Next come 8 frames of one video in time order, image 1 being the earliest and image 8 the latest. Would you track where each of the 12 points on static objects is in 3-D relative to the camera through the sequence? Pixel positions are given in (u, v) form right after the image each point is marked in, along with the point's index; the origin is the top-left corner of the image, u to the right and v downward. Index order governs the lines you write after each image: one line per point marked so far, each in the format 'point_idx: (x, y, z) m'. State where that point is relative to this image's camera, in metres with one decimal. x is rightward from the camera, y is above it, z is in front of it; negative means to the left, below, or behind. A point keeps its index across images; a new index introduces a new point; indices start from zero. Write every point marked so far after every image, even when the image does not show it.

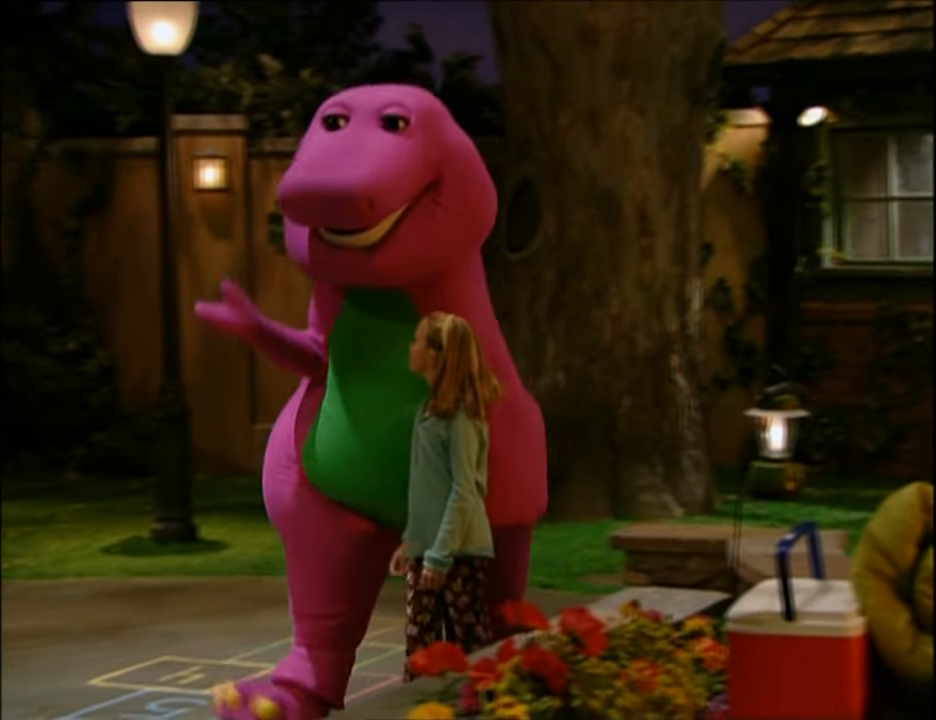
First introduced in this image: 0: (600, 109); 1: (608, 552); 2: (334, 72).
0: (+0.7, +1.4, +8.8) m
1: (+0.7, -1.0, +8.3) m
2: (-1.0, +2.2, +12.5) m
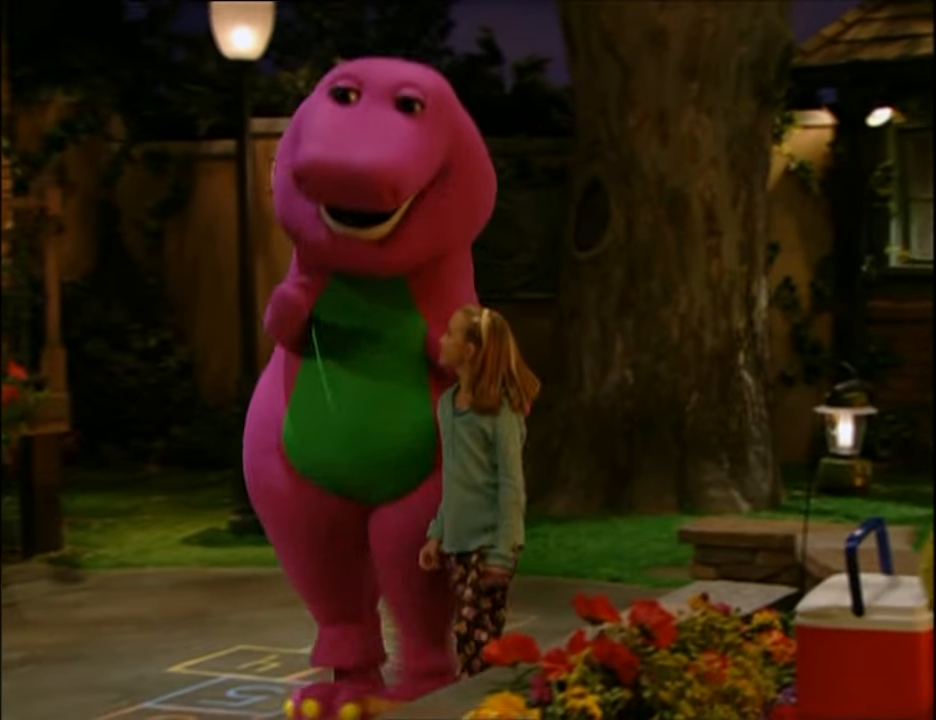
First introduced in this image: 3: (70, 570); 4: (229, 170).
0: (+1.1, +1.4, +8.9) m
1: (+1.1, -1.0, +8.4) m
2: (-0.5, +2.2, +12.7) m
3: (-2.1, -1.1, +8.5) m
4: (-1.8, +1.5, +12.5) m
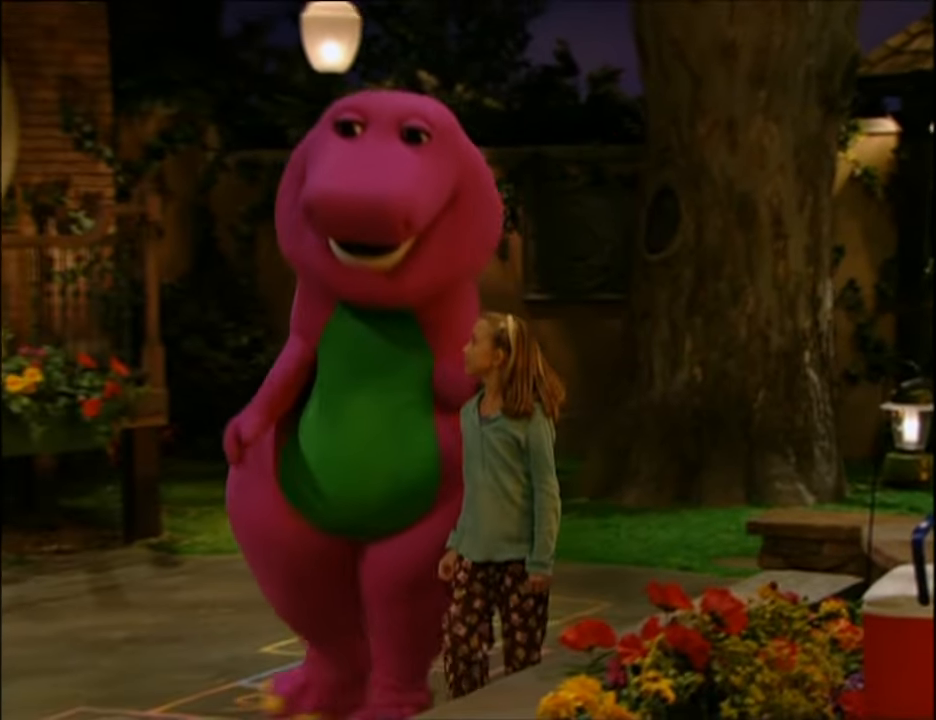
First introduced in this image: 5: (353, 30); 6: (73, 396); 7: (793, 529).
0: (+1.6, +1.4, +9.3) m
1: (+1.5, -1.0, +8.8) m
2: (+0.1, +2.3, +13.2) m
3: (-1.7, -1.1, +9.0) m
4: (-1.2, +1.5, +13.0) m
5: (-0.7, +1.9, +9.1) m
6: (-2.1, -0.2, +8.5) m
7: (+1.4, -0.8, +7.0) m
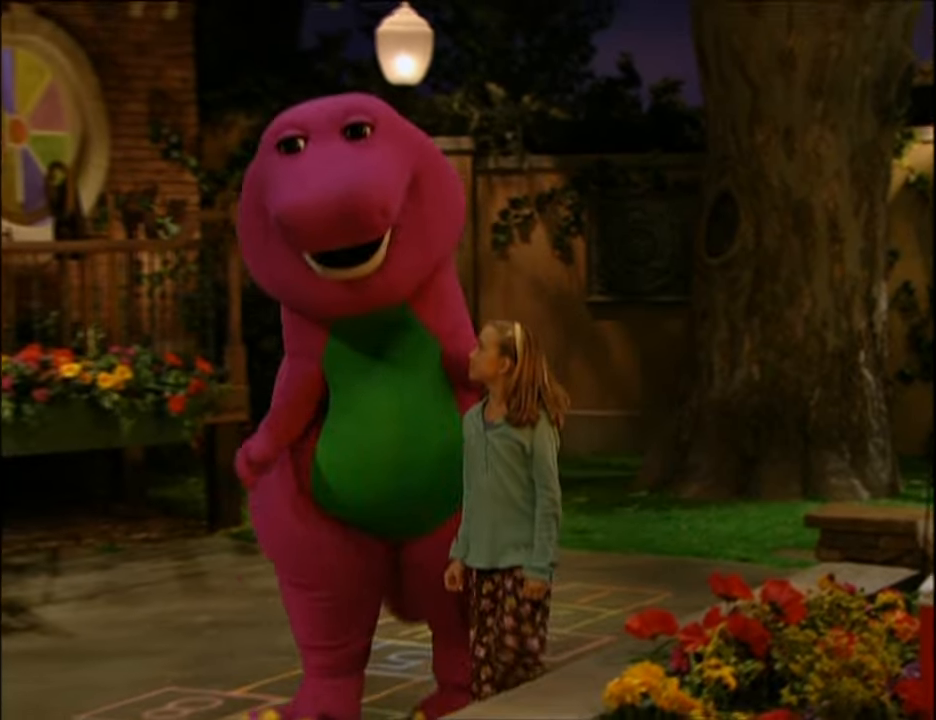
0: (+2.0, +1.4, +9.6) m
1: (+1.9, -1.0, +9.1) m
2: (+0.7, +2.2, +13.6) m
3: (-1.3, -1.1, +9.4) m
4: (-0.6, +1.5, +13.5) m
5: (-0.3, +1.9, +9.5) m
6: (-1.7, -0.2, +8.9) m
7: (+1.8, -0.7, +7.3) m
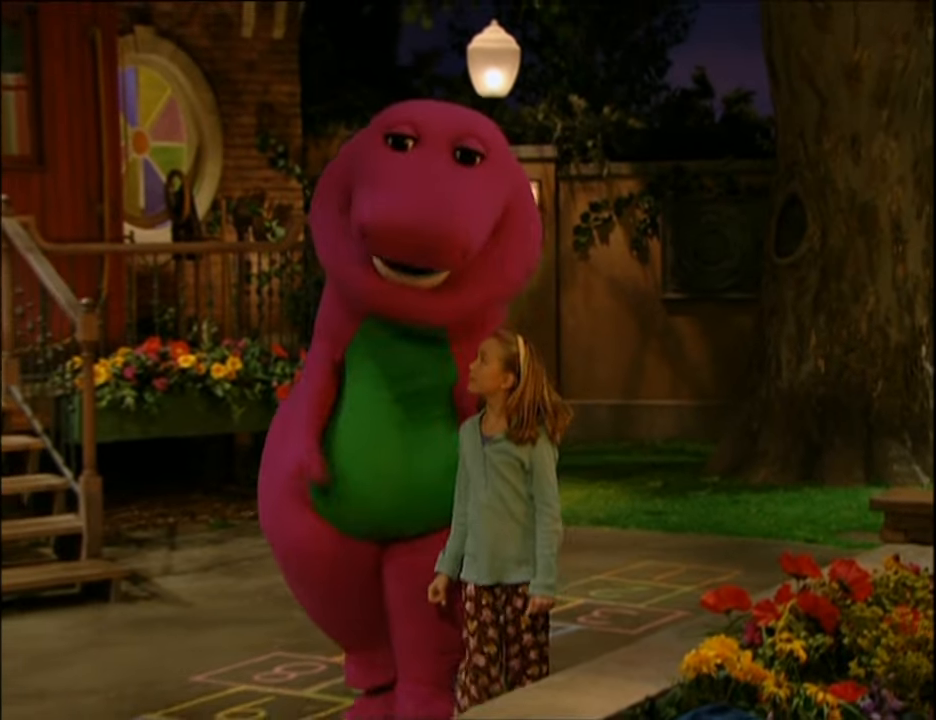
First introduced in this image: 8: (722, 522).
0: (+2.5, +1.5, +10.2) m
1: (+2.4, -0.9, +9.7) m
2: (+1.4, +2.3, +14.2) m
3: (-0.8, -1.1, +10.2) m
4: (+0.1, +1.5, +14.2) m
5: (+0.3, +1.9, +10.3) m
6: (-1.2, -0.1, +9.7) m
7: (+2.2, -0.7, +8.0) m
8: (+1.6, -1.0, +9.8) m
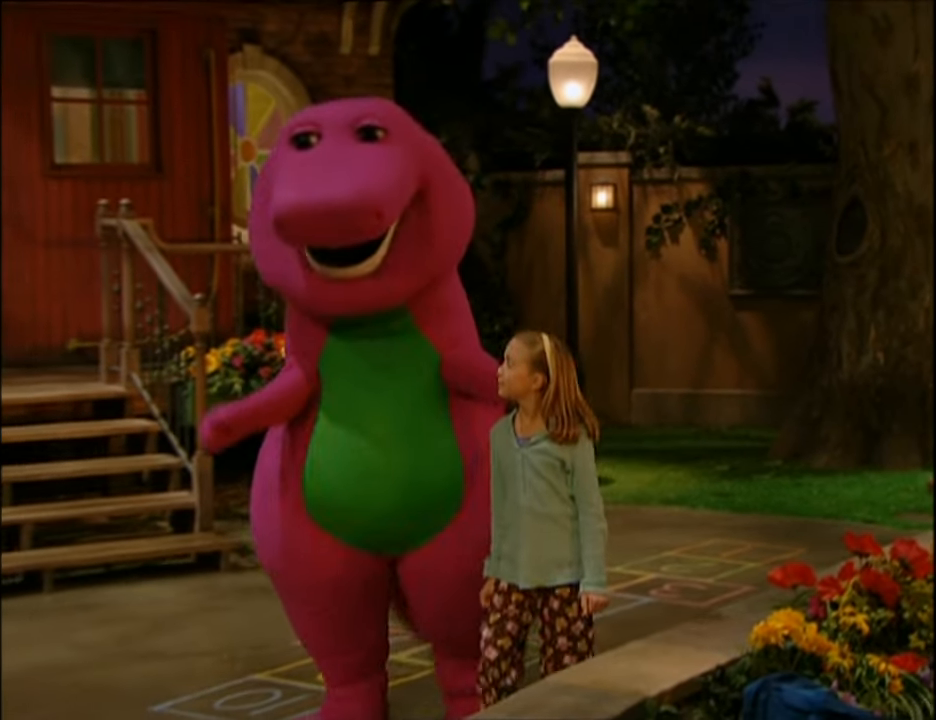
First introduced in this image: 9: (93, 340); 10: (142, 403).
0: (+3.1, +1.5, +10.9) m
1: (+3.0, -0.9, +10.4) m
2: (+2.2, +2.3, +14.9) m
3: (-0.2, -1.0, +11.0) m
4: (+0.8, +1.6, +15.0) m
5: (+0.8, +2.0, +11.0) m
6: (-0.7, -0.1, +10.6) m
7: (+2.6, -0.6, +8.6) m
8: (+2.1, -1.0, +10.5) m
9: (-2.6, +0.1, +10.9) m
10: (-2.1, -0.3, +10.0) m
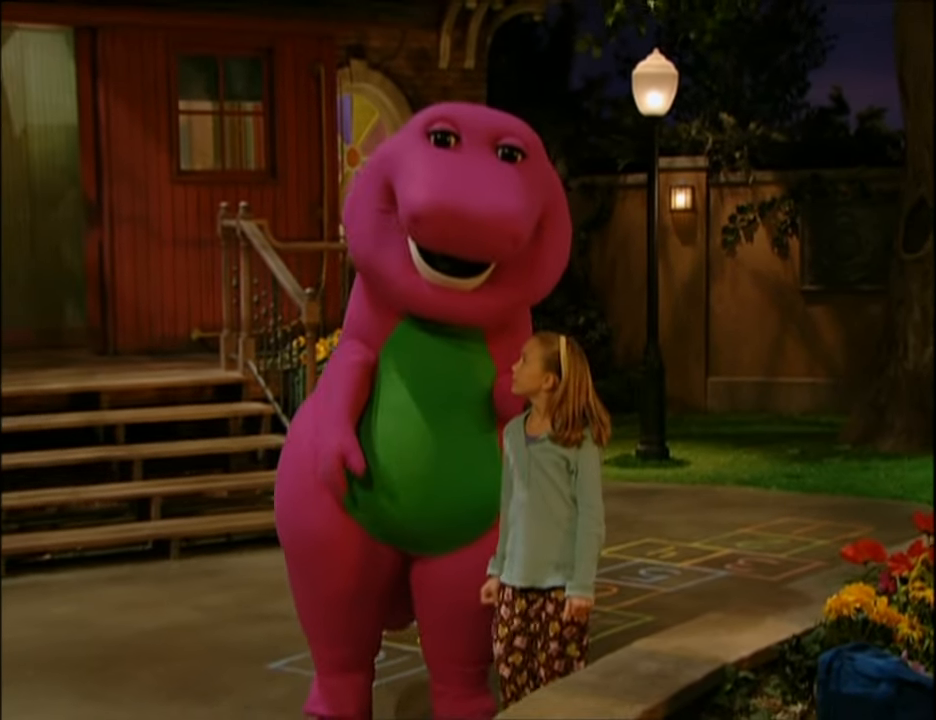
0: (+3.7, +1.6, +11.6) m
1: (+3.6, -0.8, +11.1) m
2: (+3.1, +2.4, +15.6) m
3: (+0.4, -0.9, +11.9) m
4: (+1.7, +1.6, +15.8) m
5: (+1.5, +2.1, +11.8) m
6: (-0.1, 0.0, +11.4) m
7: (+3.1, -0.6, +9.3) m
8: (+2.7, -0.9, +11.3) m
9: (-1.9, +0.2, +11.9) m
10: (-1.5, -0.2, +11.0) m
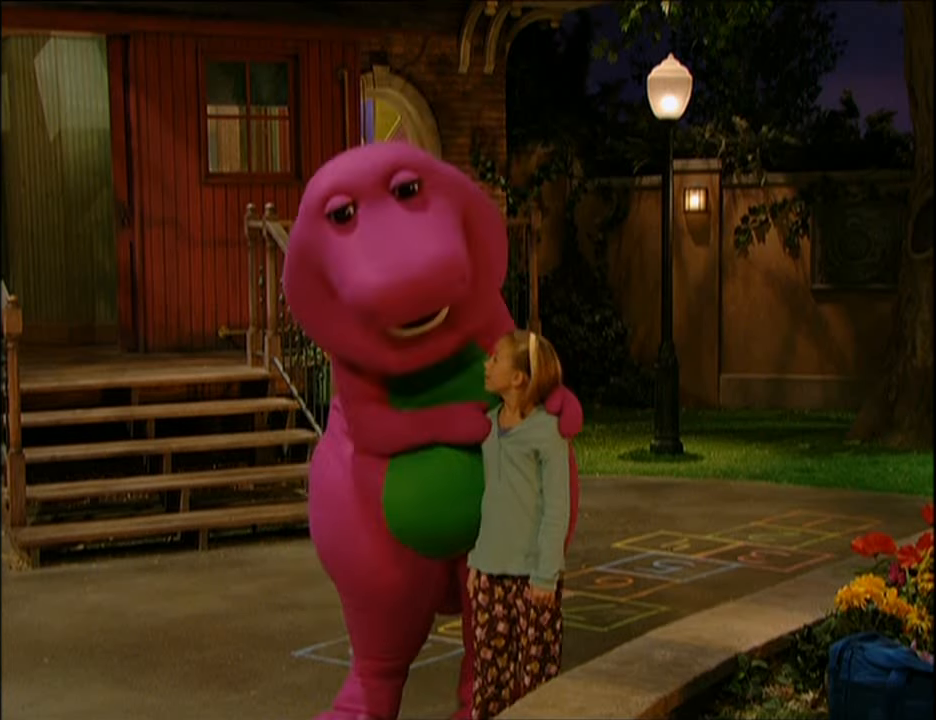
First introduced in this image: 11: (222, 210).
0: (+3.9, +1.6, +11.8) m
1: (+3.7, -0.8, +11.4) m
2: (+3.3, +2.4, +15.9) m
3: (+0.6, -0.9, +12.2) m
4: (+1.9, +1.7, +16.1) m
5: (+1.7, +2.1, +12.1) m
6: (+0.1, 0.0, +11.8) m
7: (+3.3, -0.5, +9.6) m
8: (+2.9, -0.9, +11.6) m
9: (-1.8, +0.2, +12.2) m
10: (-1.3, -0.2, +11.3) m
11: (-1.9, +1.2, +12.2) m
